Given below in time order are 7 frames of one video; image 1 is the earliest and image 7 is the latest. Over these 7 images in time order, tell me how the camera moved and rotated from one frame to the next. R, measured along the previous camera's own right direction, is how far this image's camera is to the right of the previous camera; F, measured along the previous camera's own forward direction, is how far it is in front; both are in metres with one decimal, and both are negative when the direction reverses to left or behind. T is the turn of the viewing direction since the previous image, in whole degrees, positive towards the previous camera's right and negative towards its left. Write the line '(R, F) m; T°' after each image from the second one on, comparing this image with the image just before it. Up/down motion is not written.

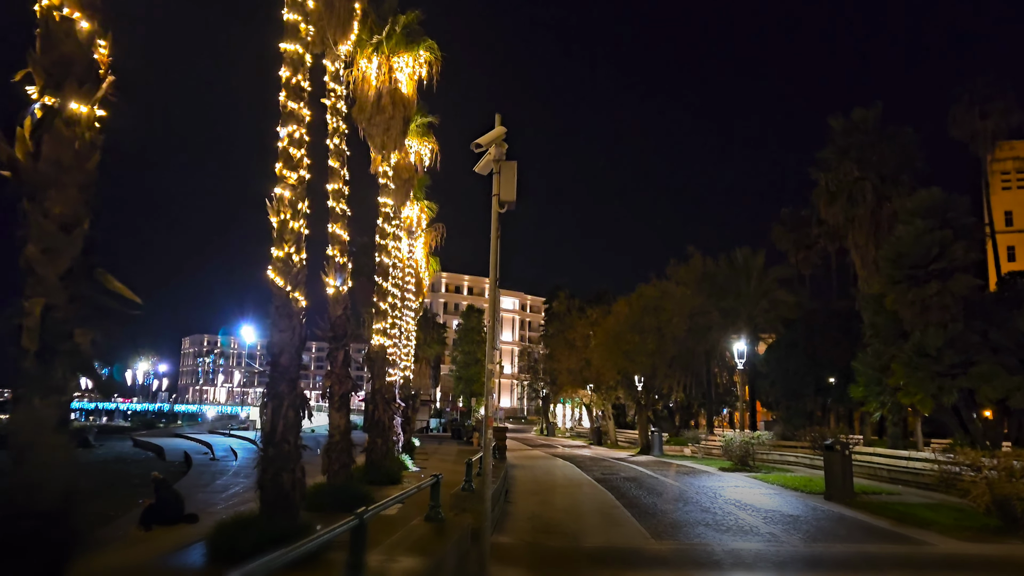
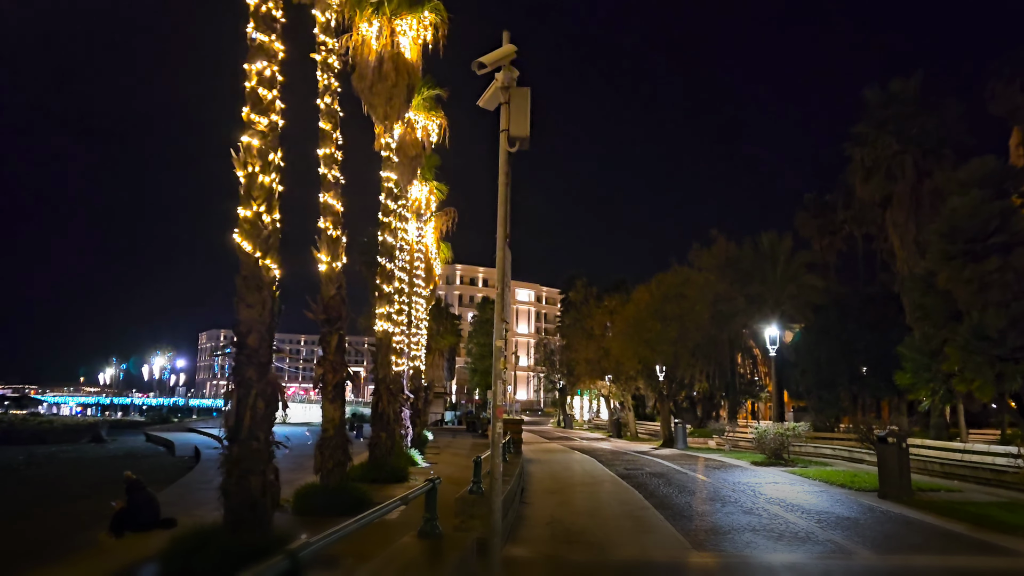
(0.0, +1.7) m; -1°
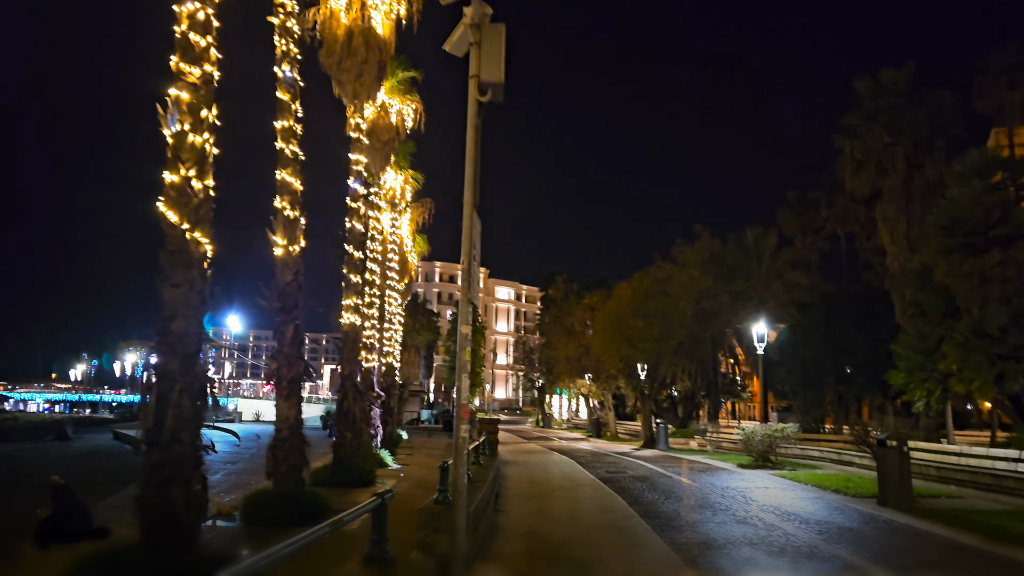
(+0.1, +1.1) m; +2°
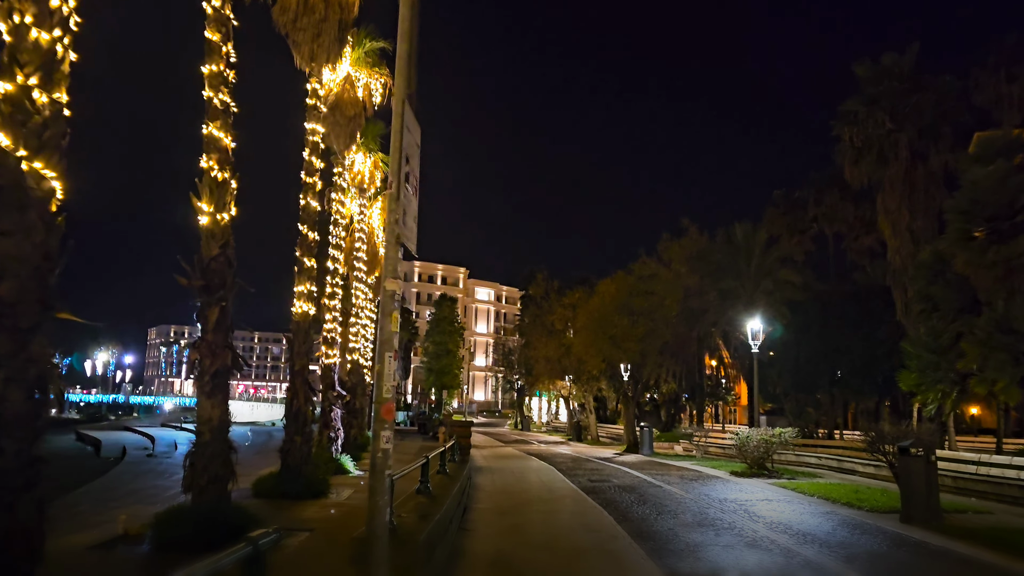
(+0.1, +1.9) m; +1°
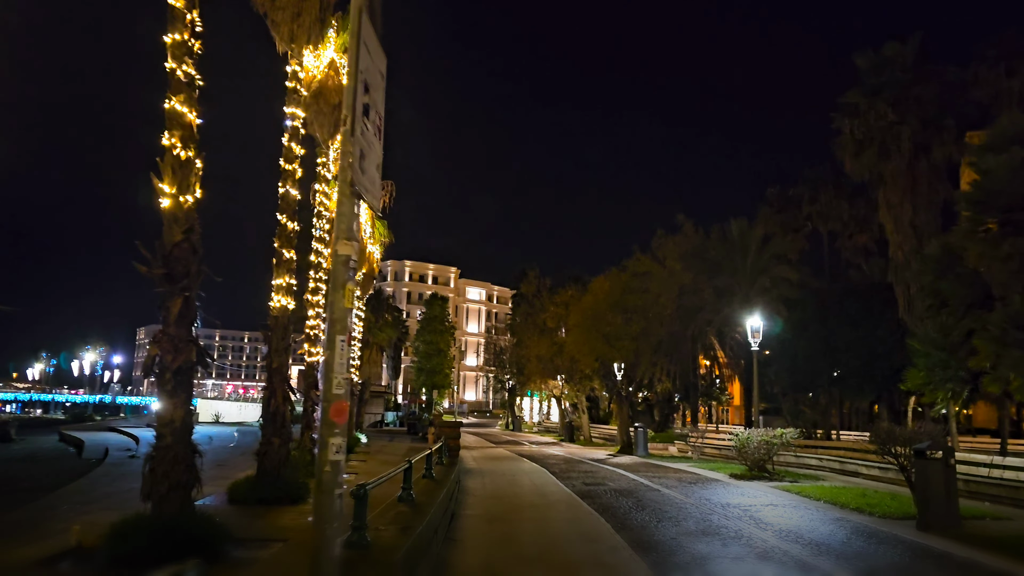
(0.0, +0.8) m; +1°
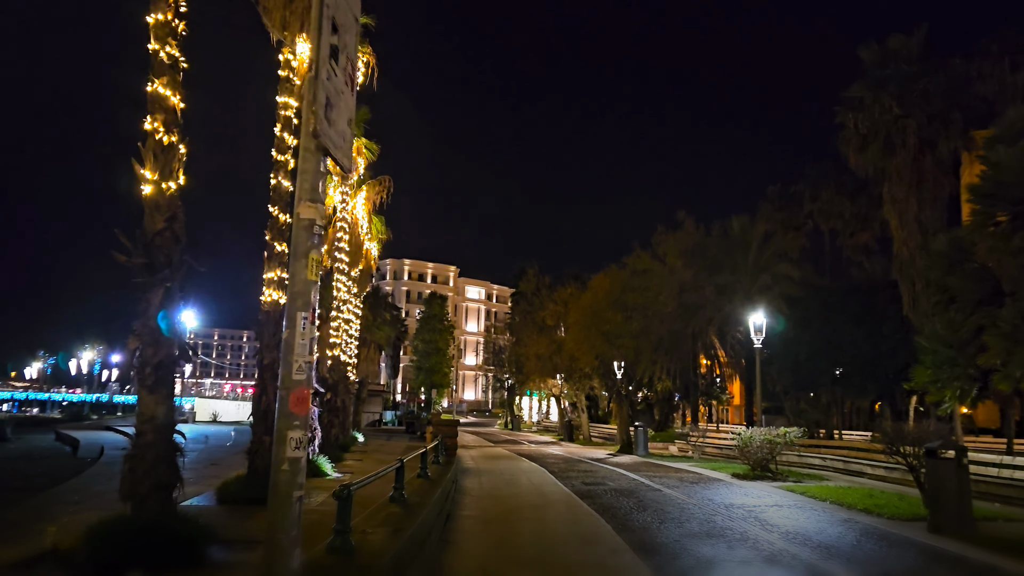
(0.0, +0.4) m; 0°
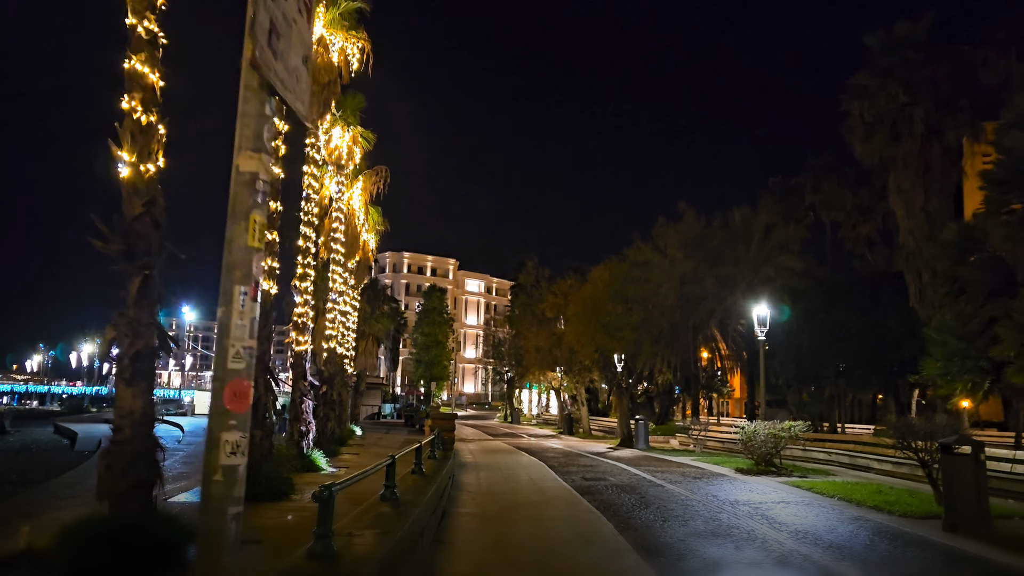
(0.0, +0.4) m; 0°
